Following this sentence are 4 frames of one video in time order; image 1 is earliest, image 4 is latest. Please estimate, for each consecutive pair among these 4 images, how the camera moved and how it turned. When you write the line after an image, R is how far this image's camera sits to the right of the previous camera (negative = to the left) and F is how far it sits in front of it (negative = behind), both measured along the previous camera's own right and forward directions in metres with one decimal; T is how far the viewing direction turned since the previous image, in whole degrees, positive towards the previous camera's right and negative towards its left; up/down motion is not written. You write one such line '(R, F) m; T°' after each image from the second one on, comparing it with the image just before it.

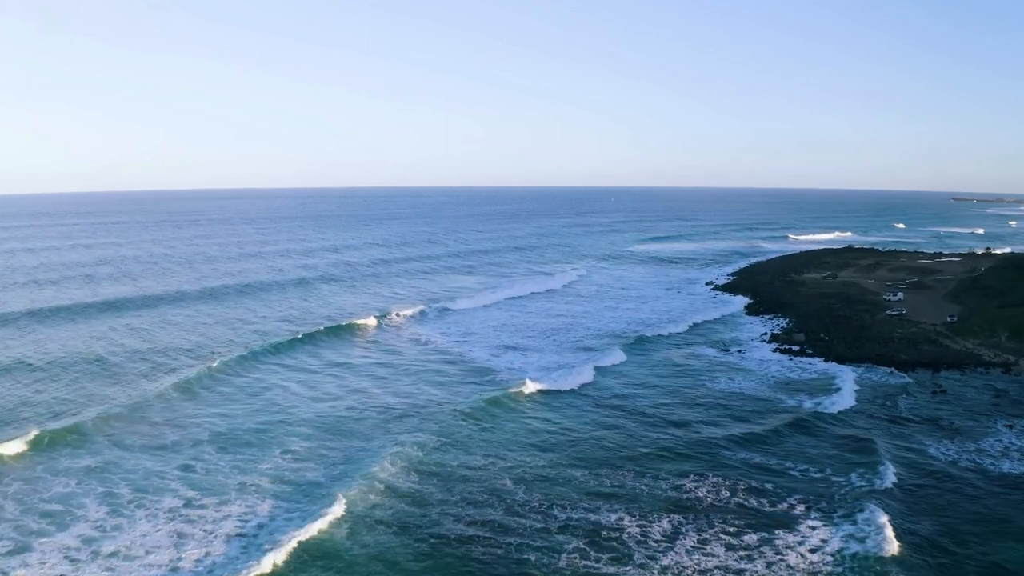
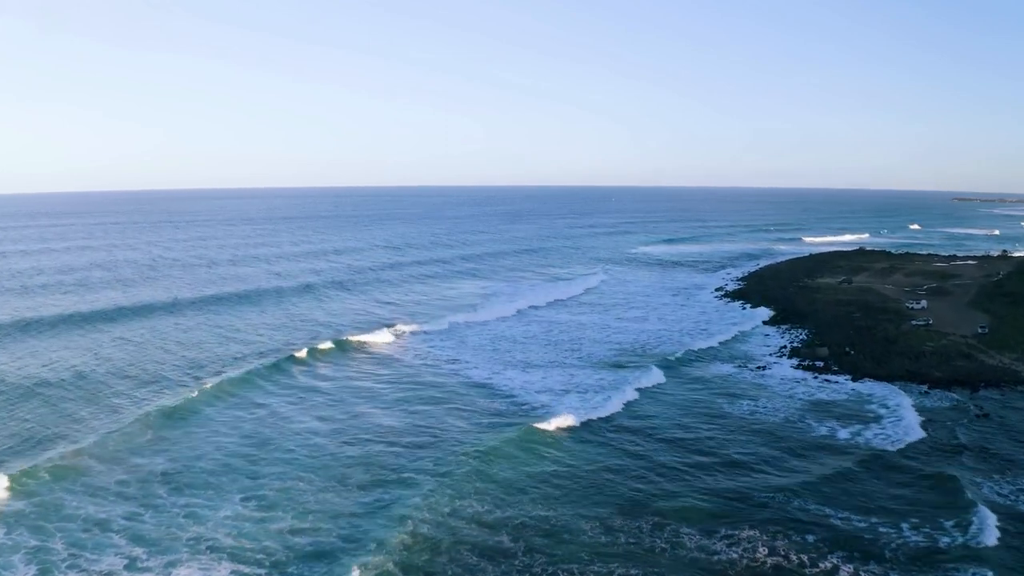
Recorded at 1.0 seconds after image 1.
(+0.1, +4.1) m; 0°
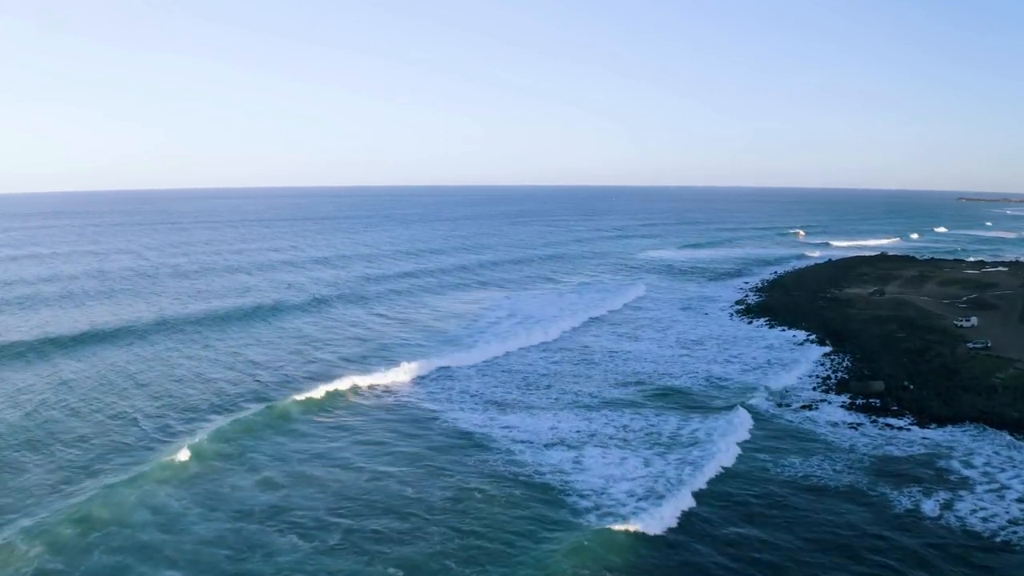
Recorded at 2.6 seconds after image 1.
(+0.2, +7.6) m; 0°
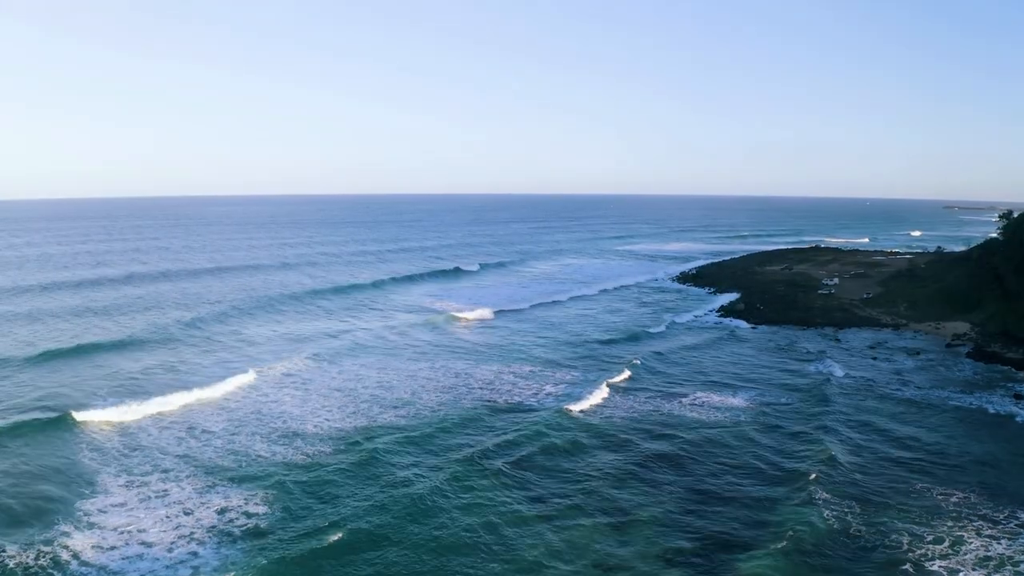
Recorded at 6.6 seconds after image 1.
(0.0, +9.8) m; +1°
